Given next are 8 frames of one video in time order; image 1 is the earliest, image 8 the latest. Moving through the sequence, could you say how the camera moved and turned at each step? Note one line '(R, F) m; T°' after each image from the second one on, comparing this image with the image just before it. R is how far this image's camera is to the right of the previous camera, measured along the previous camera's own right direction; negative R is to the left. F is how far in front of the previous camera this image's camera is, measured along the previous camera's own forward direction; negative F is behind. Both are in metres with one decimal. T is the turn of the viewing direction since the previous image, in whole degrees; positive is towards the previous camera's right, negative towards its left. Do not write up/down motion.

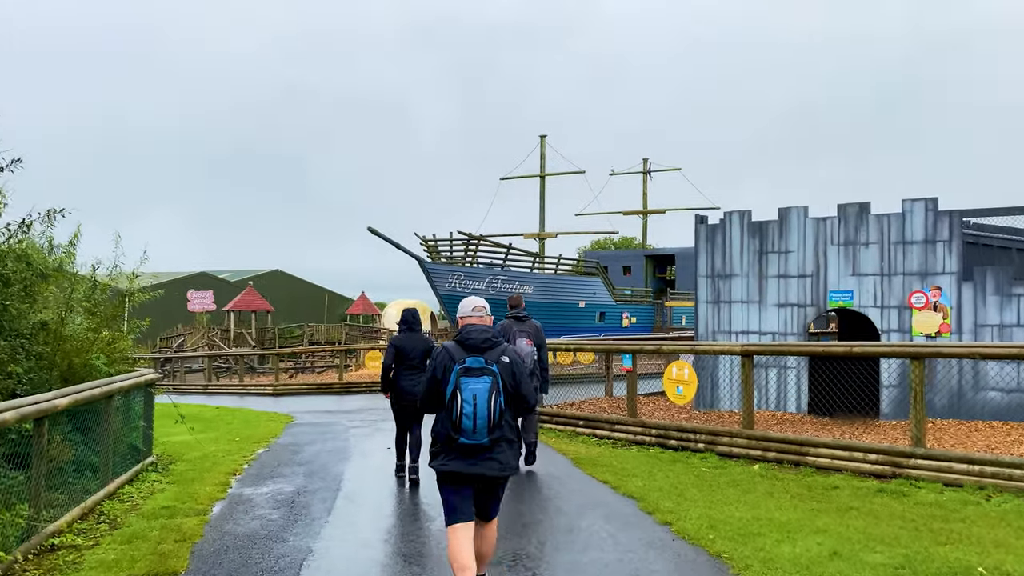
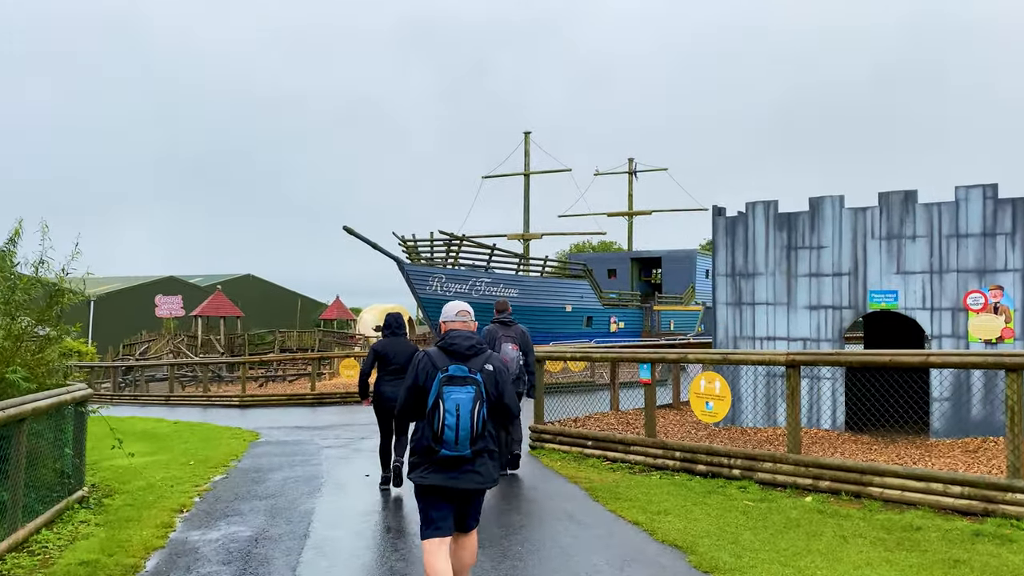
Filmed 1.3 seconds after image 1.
(-0.2, +1.3) m; +2°
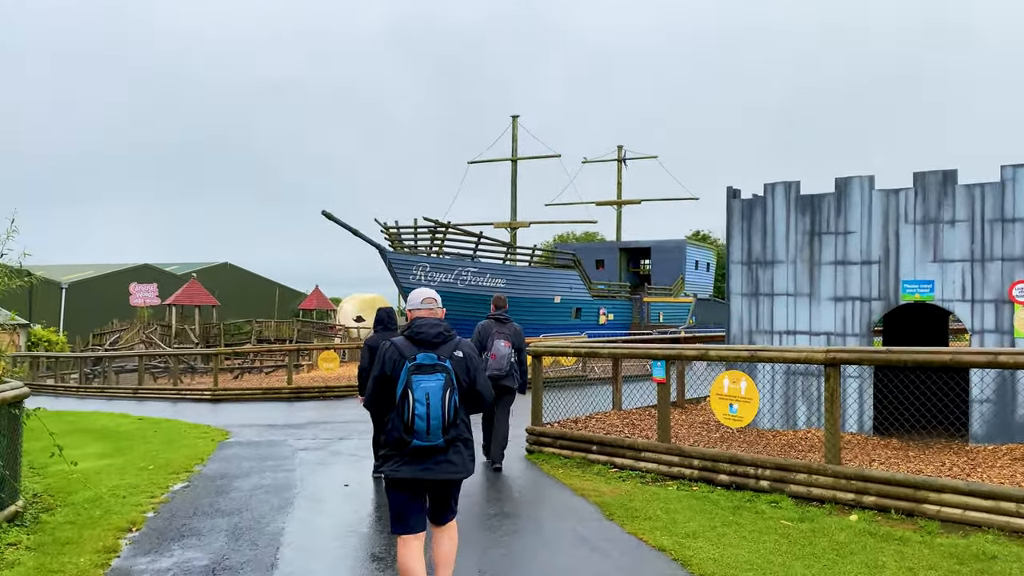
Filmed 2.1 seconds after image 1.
(-0.2, +0.9) m; +1°
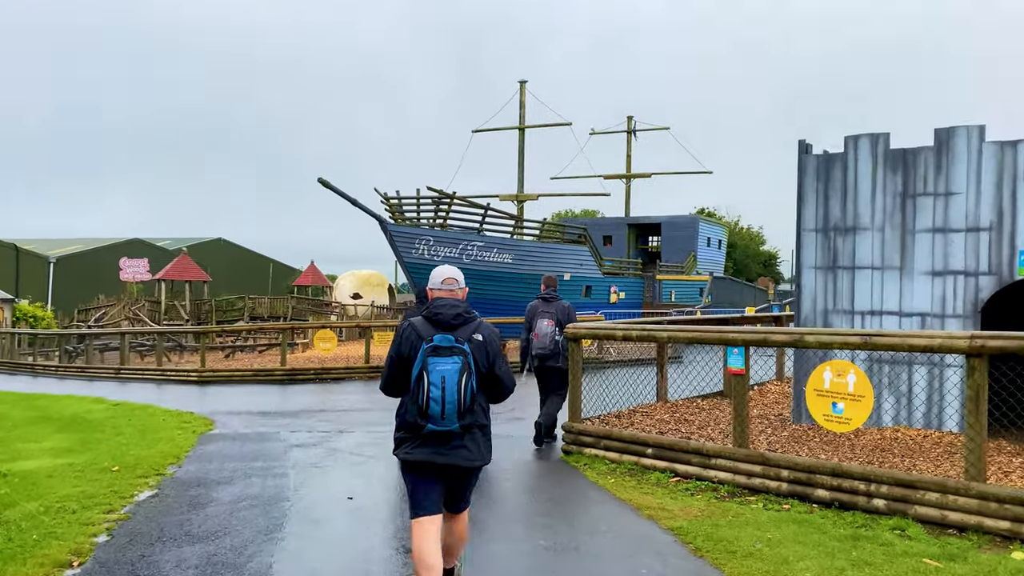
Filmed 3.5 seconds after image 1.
(-0.3, +1.4) m; 0°
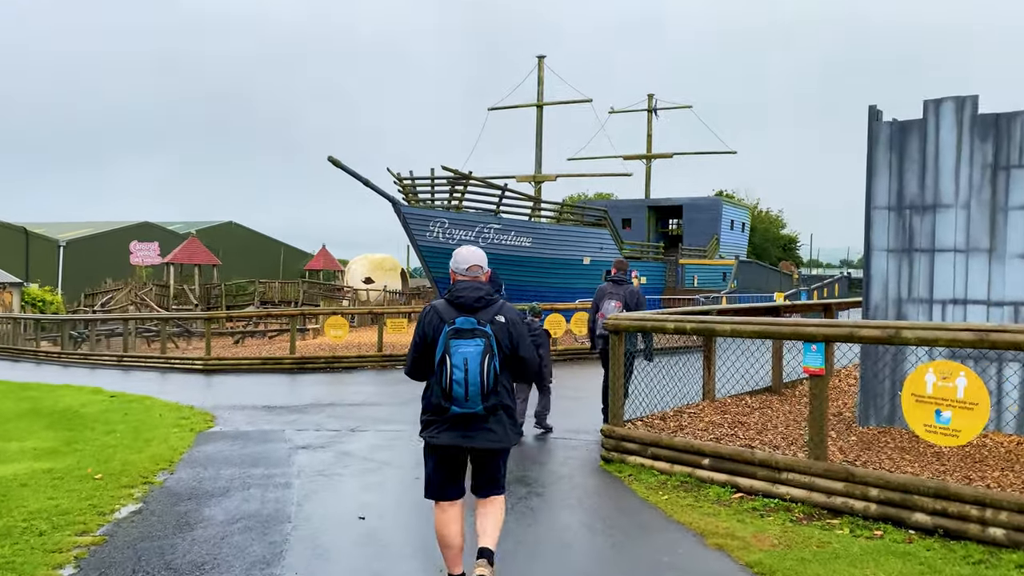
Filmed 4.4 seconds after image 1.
(-0.2, +0.9) m; -1°
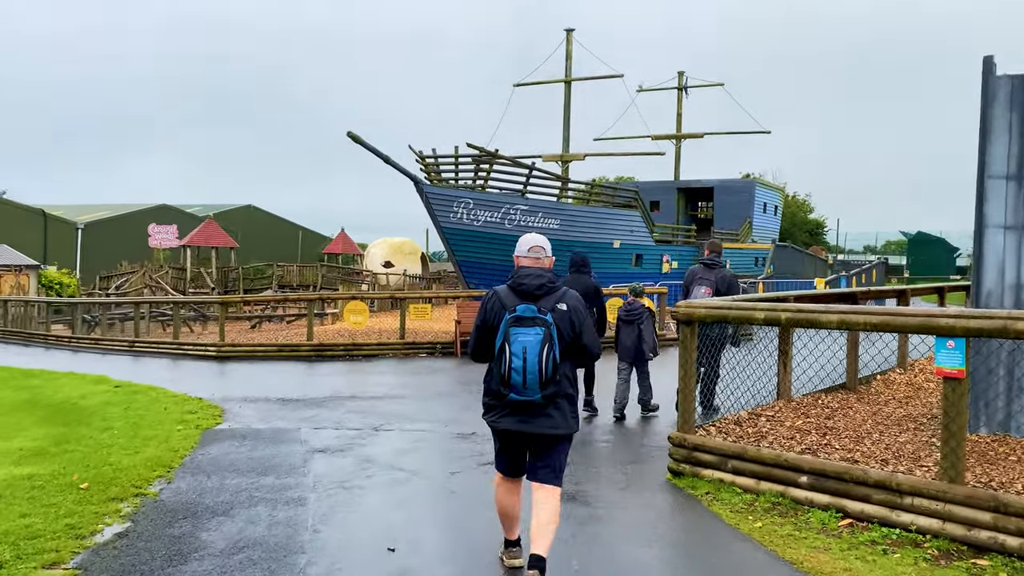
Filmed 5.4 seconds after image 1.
(-0.2, +0.9) m; -1°
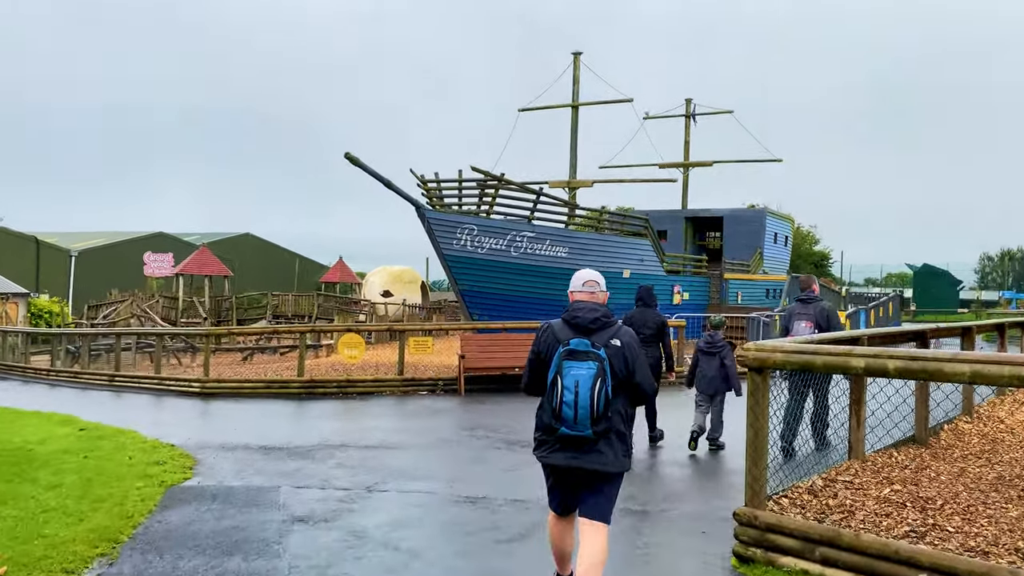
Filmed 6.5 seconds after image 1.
(-0.1, +1.0) m; 0°
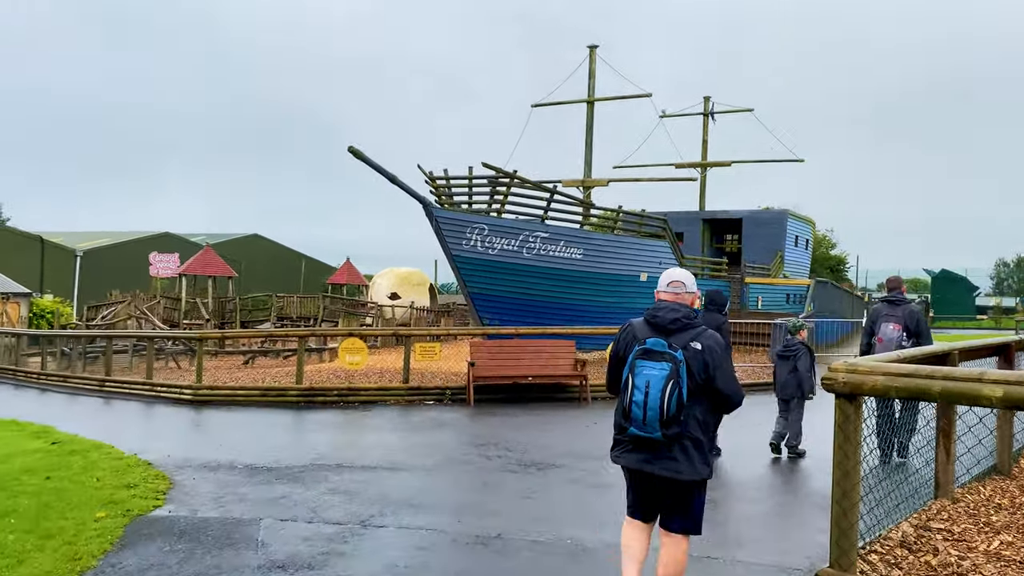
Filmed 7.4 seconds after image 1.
(-0.1, +0.9) m; -1°
